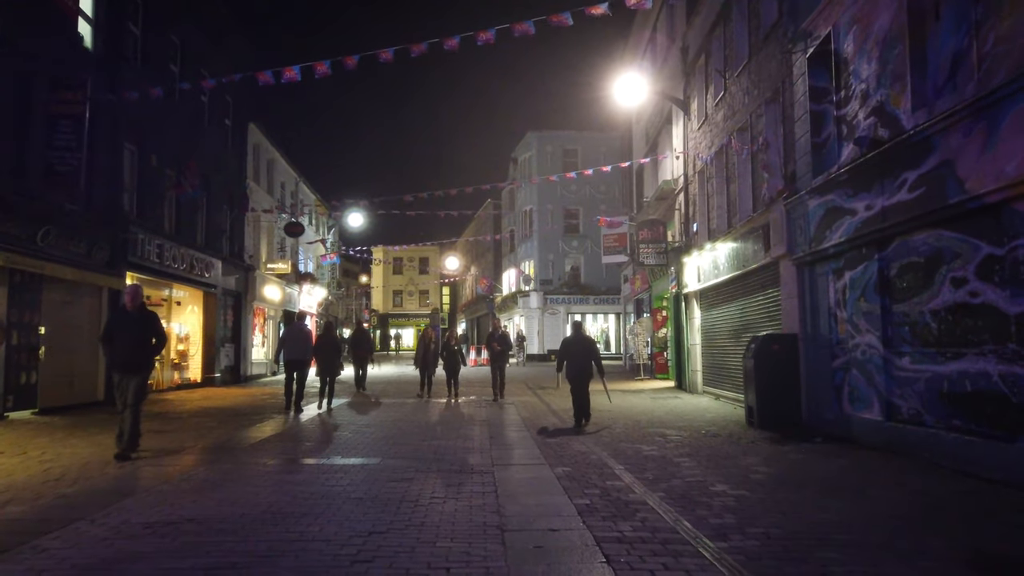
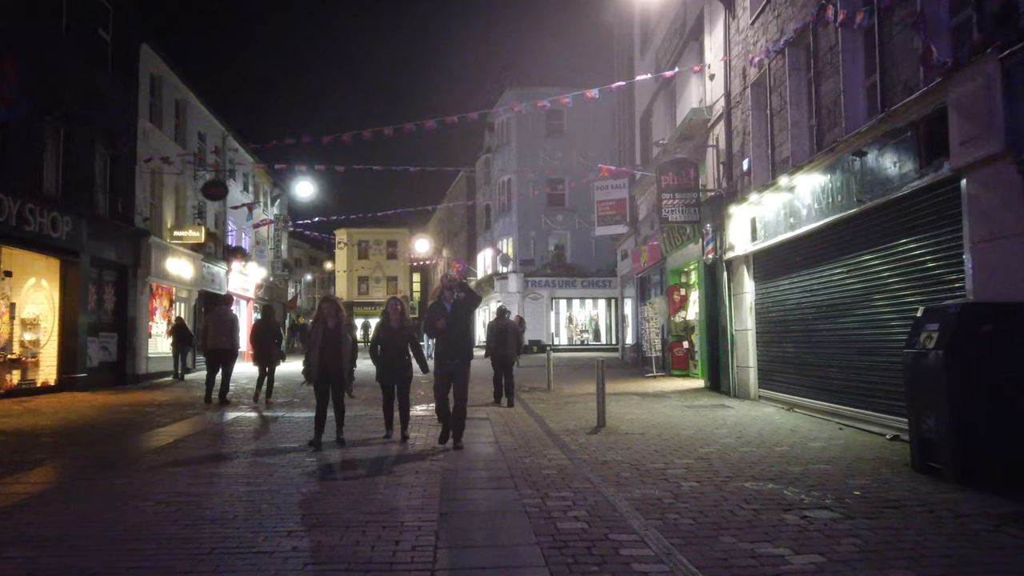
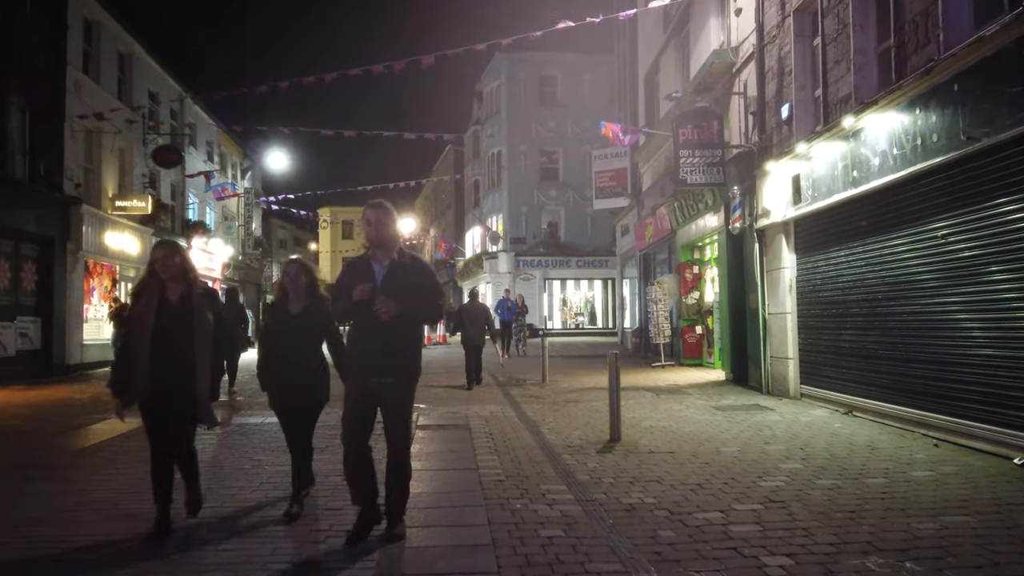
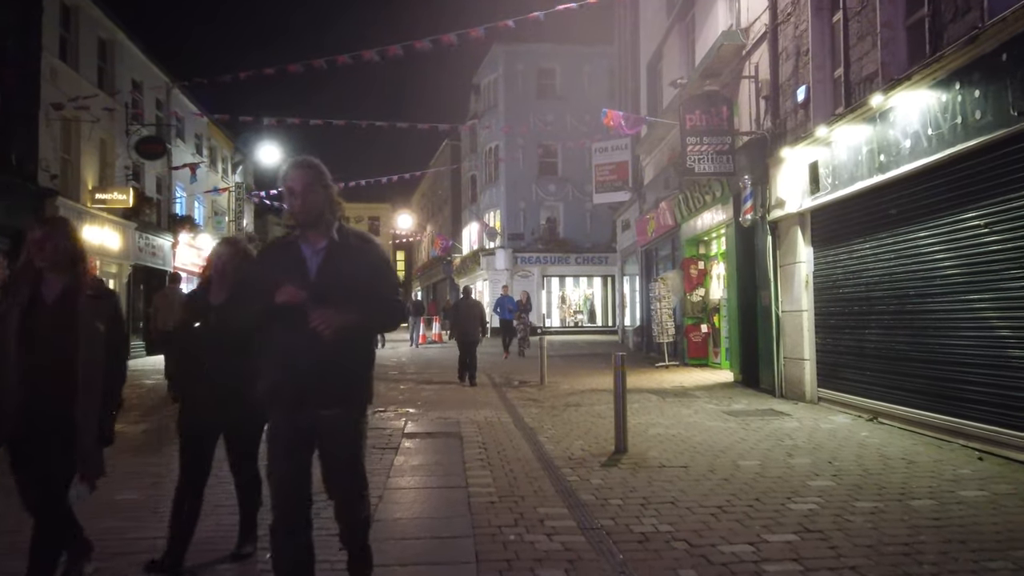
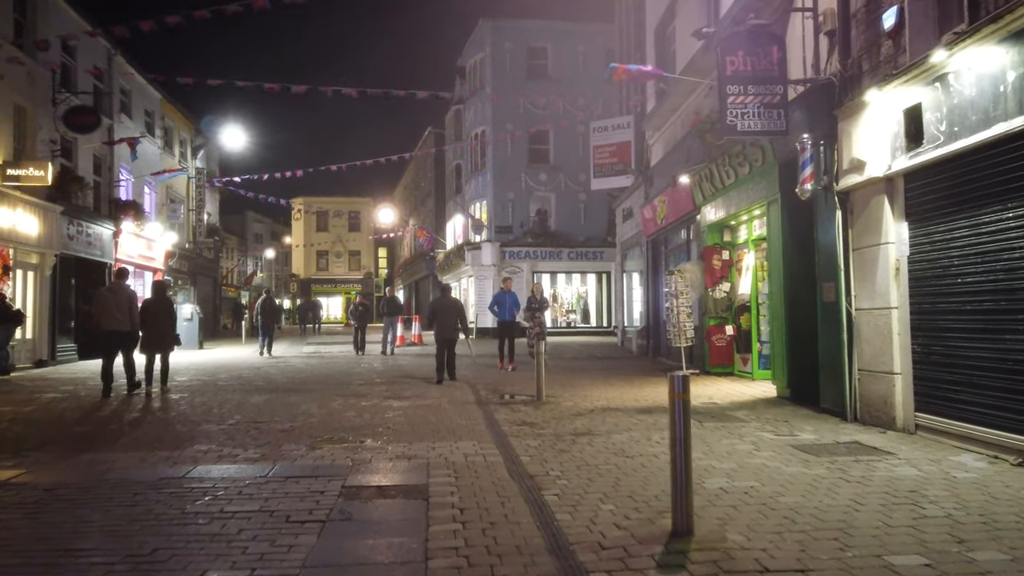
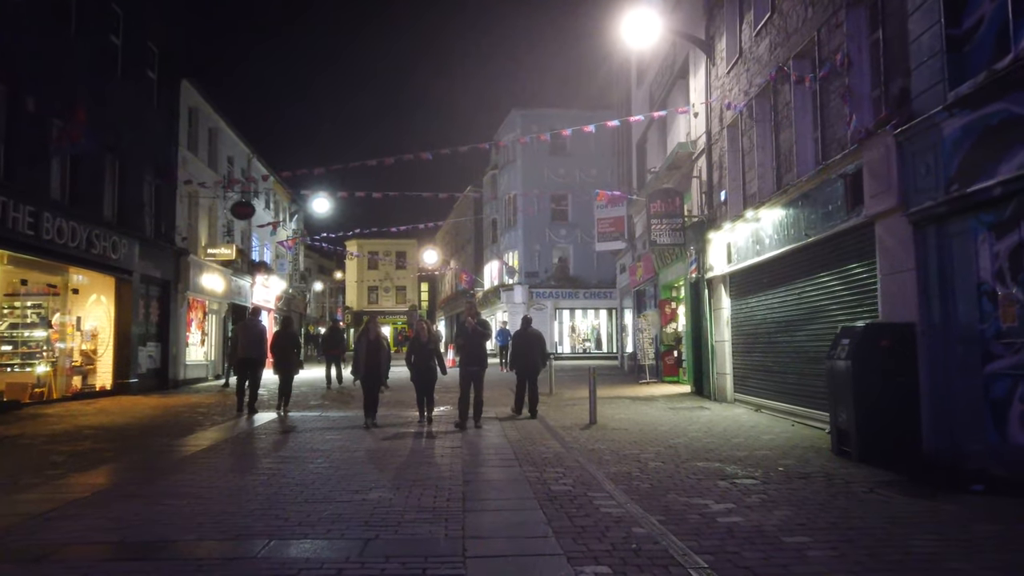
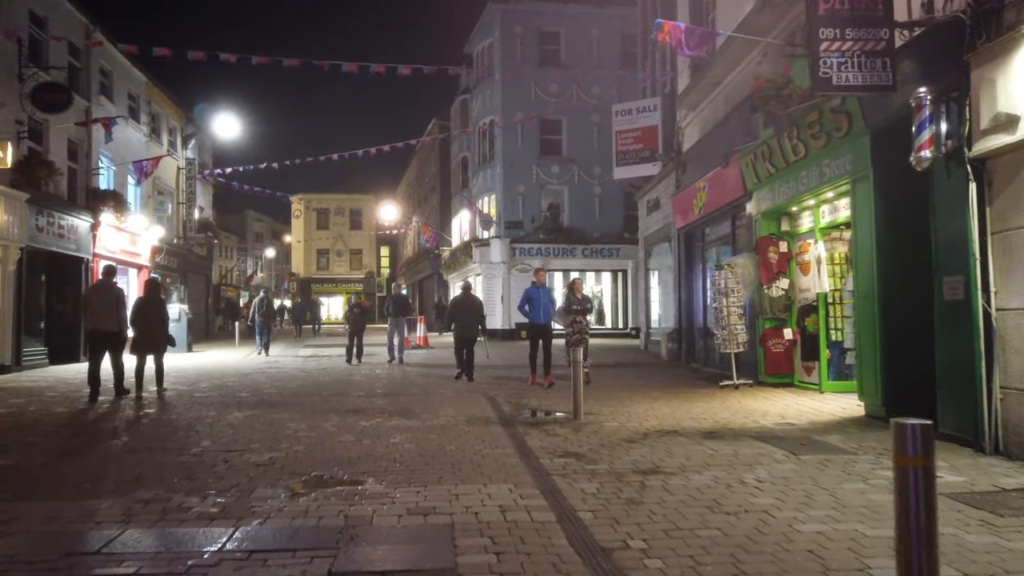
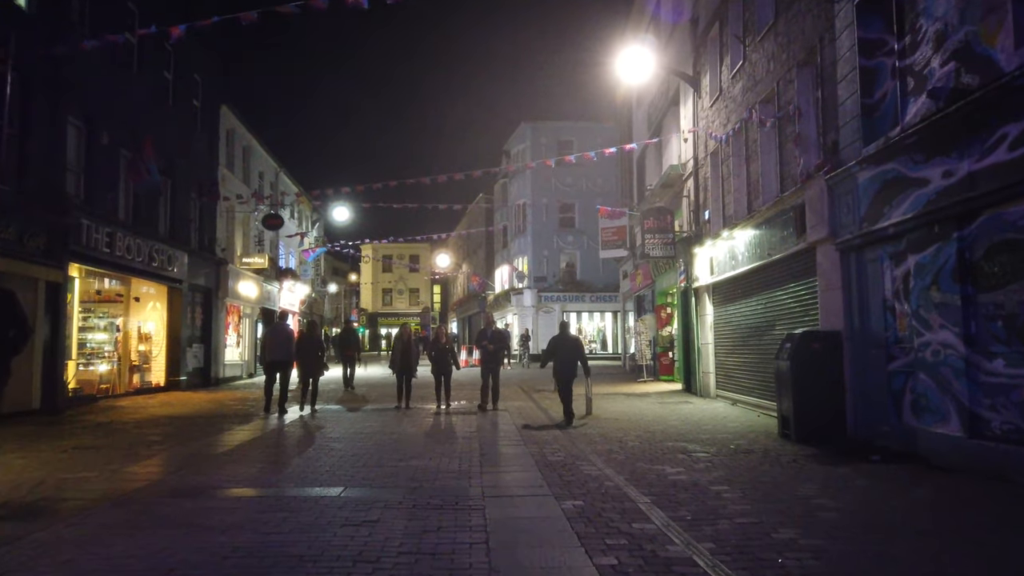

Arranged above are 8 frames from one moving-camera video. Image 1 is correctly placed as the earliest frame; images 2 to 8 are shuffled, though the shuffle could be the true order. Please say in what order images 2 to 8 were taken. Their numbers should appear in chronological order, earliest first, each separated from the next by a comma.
8, 6, 2, 3, 4, 5, 7
